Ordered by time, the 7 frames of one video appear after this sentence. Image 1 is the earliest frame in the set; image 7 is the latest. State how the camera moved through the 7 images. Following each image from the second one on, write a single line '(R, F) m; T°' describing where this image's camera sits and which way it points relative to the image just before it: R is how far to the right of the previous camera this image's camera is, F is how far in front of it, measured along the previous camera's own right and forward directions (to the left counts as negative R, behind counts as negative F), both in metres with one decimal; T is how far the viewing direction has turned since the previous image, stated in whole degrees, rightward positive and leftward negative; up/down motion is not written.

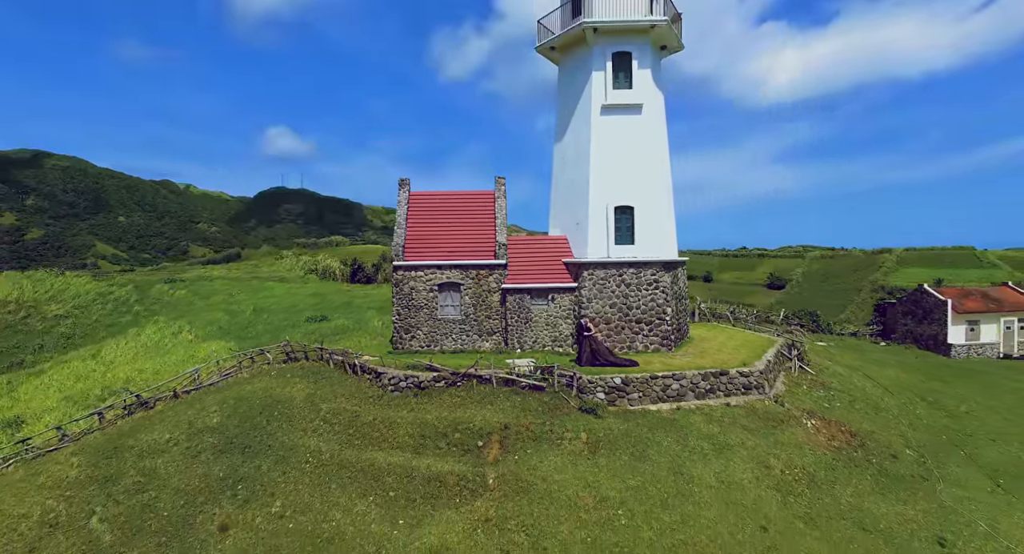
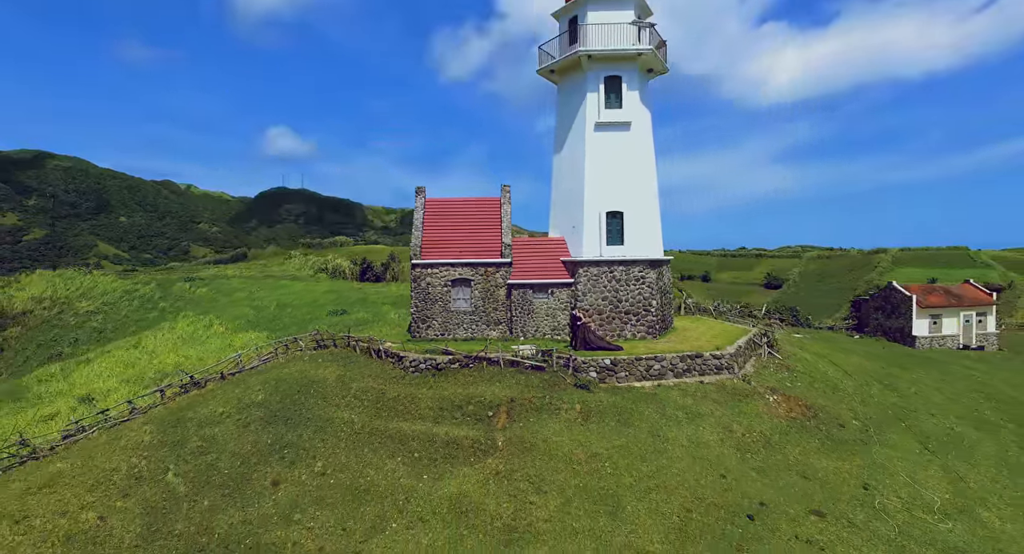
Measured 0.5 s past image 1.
(-0.2, -2.7) m; 0°
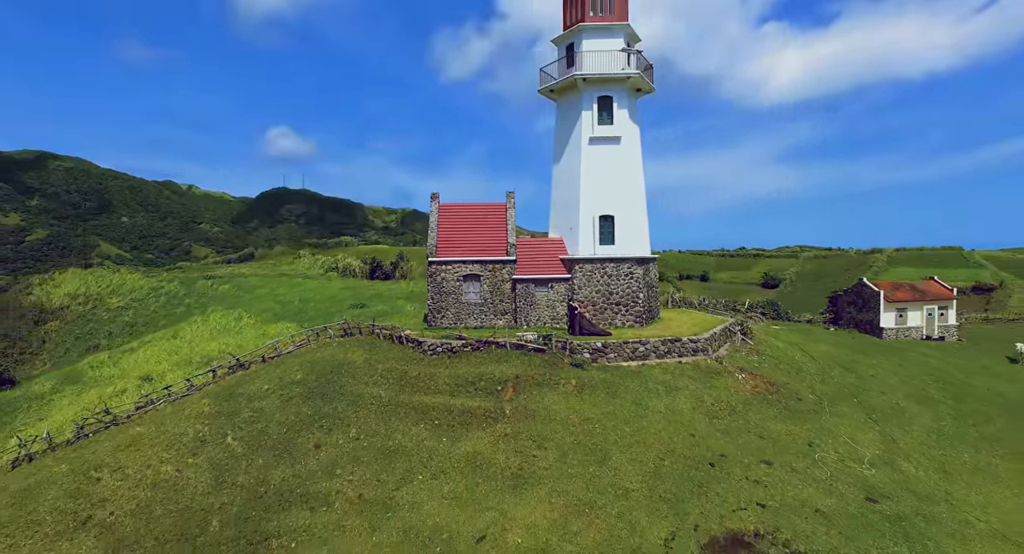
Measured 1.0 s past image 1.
(-0.2, -3.1) m; 0°
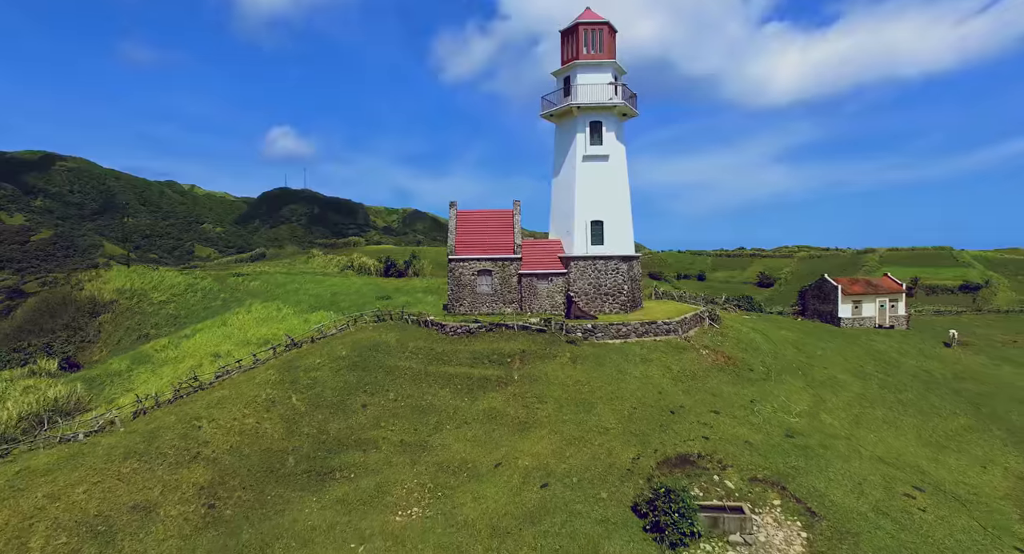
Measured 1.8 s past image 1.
(-0.3, -5.0) m; 0°
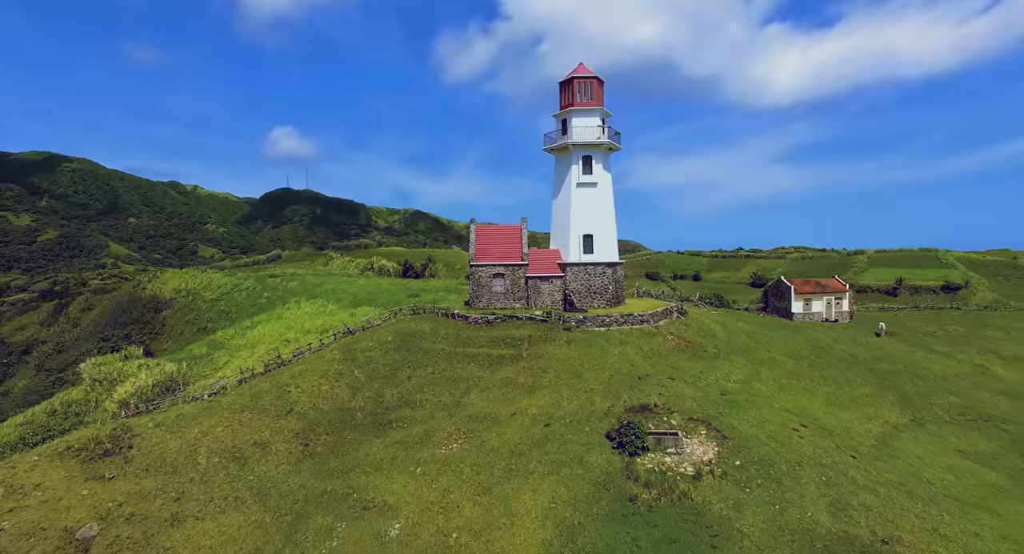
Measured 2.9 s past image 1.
(-0.6, -7.8) m; 0°
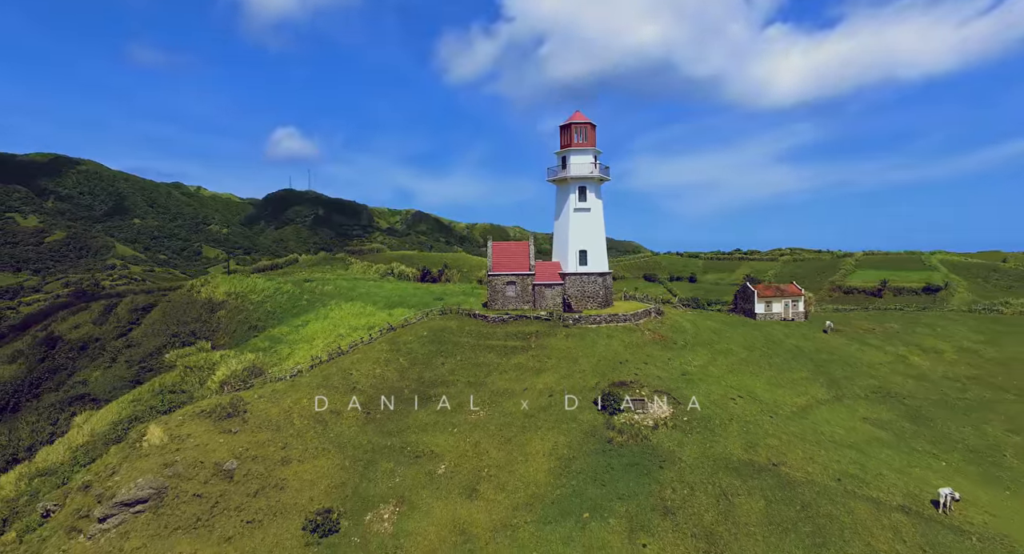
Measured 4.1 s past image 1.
(-0.8, -9.0) m; 0°
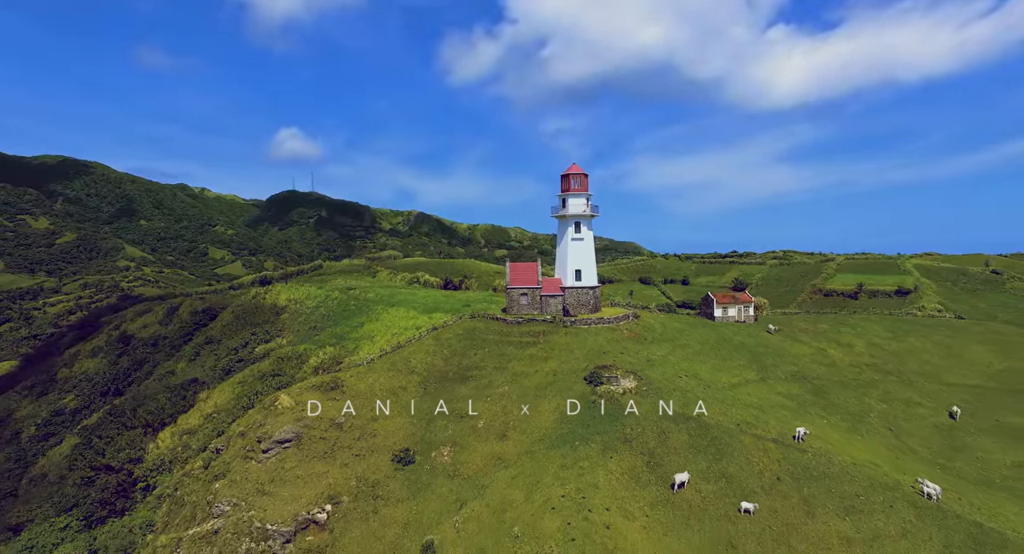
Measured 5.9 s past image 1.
(-1.4, -14.9) m; 0°
